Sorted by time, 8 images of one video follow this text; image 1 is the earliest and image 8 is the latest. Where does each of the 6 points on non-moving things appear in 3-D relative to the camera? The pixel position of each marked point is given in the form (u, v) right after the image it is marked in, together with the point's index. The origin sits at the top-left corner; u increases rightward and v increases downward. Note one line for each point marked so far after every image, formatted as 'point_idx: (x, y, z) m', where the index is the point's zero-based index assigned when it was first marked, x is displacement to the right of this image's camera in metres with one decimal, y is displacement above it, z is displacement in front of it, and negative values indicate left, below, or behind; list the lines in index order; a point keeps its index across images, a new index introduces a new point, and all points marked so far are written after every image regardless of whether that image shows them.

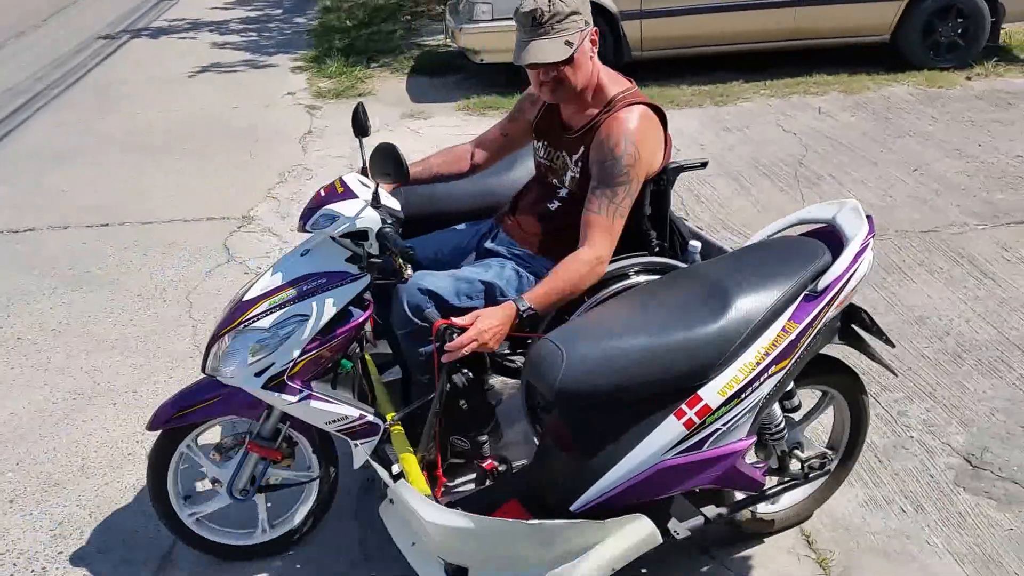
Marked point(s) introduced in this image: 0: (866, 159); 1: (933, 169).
0: (+2.0, +0.7, +5.4) m
1: (+2.3, +0.6, +5.2) m
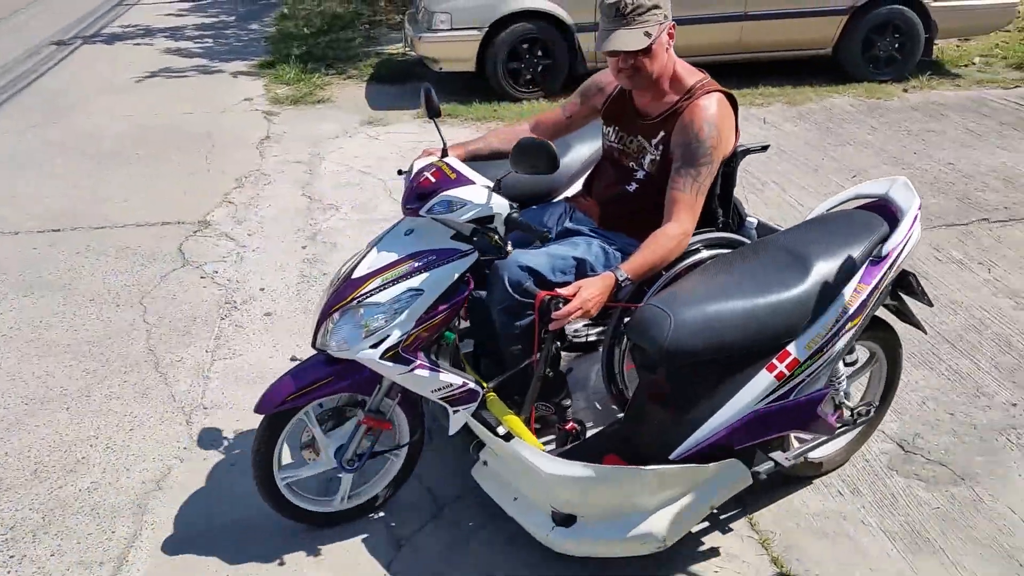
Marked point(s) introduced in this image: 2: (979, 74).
0: (+1.8, +0.7, +5.6) m
1: (+2.1, +0.6, +5.5) m
2: (+3.8, +1.7, +7.8) m
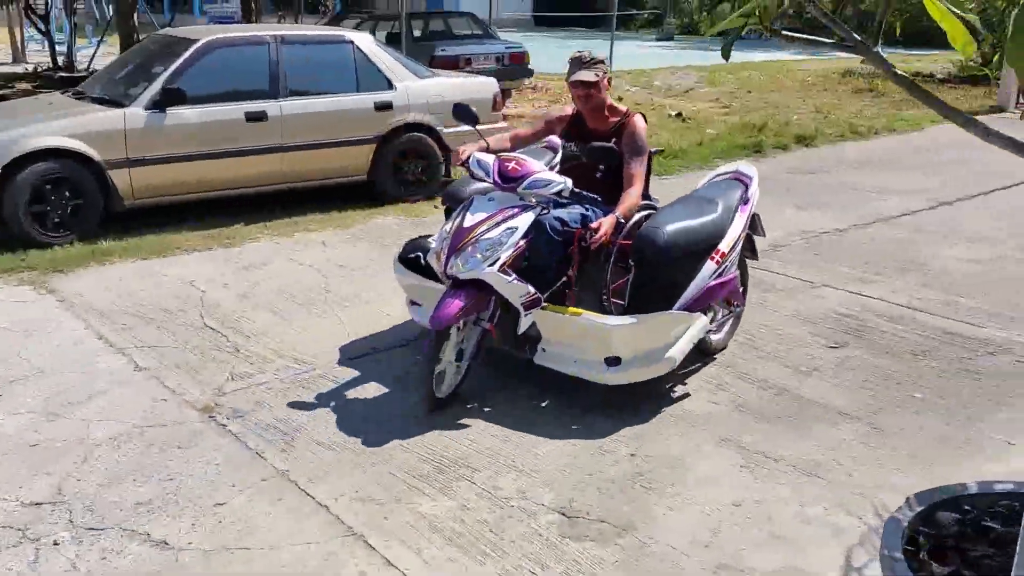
0: (-0.7, 0.0, +5.8) m
1: (-0.4, 0.0, +5.8) m
2: (-0.2, +0.9, +8.7) m
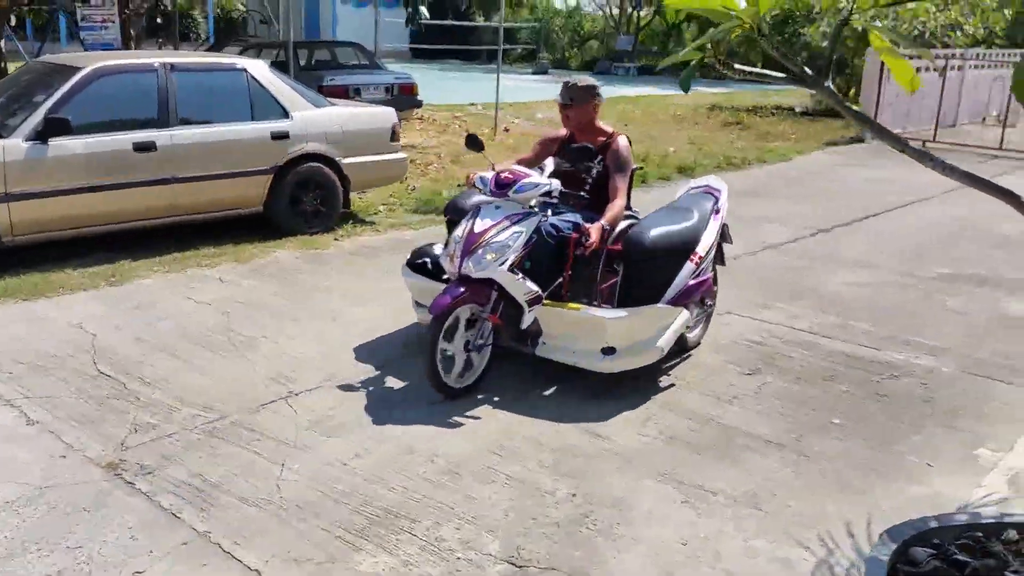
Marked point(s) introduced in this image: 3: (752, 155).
0: (-1.2, -0.2, +5.5) m
1: (-0.9, -0.2, +5.5) m
2: (-1.1, +0.6, +8.5) m
3: (+3.5, +1.9, +14.4) m
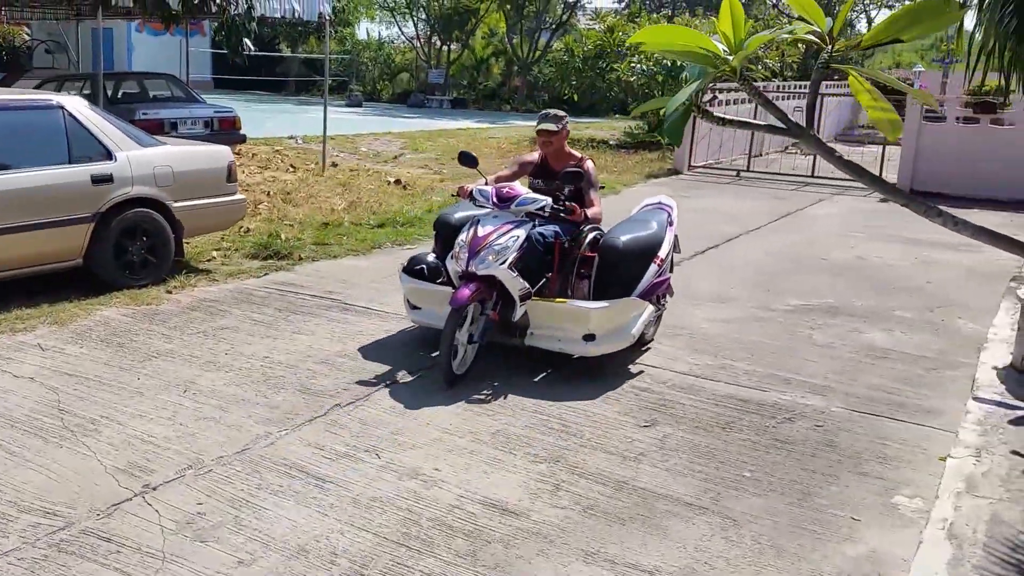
0: (-1.8, -0.5, +4.7) m
1: (-1.5, -0.5, +4.8) m
2: (-2.3, +0.2, +7.7) m
3: (+1.1, +1.5, +14.5) m
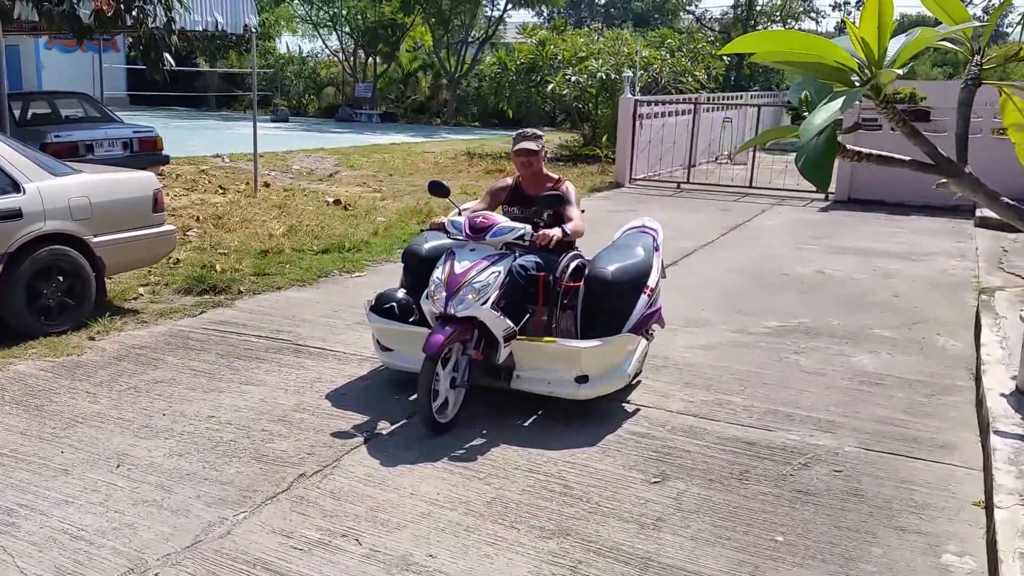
0: (-1.9, -0.7, +4.0) m
1: (-1.6, -0.7, +4.1) m
2: (-2.5, -0.1, +6.9) m
3: (+0.3, +1.2, +13.9) m
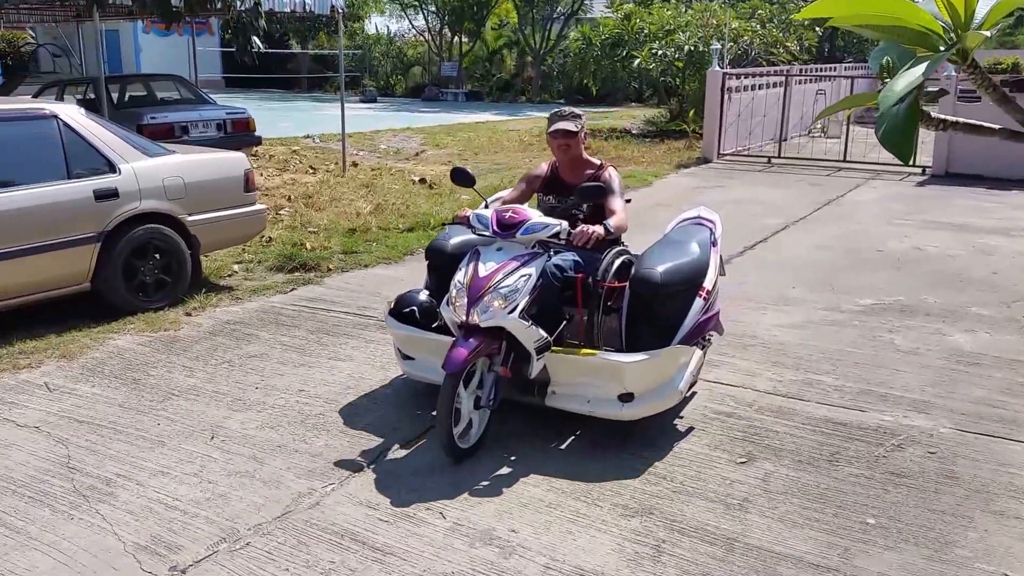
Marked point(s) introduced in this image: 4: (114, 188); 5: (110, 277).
0: (-1.5, -0.6, +4.1) m
1: (-1.2, -0.6, +4.2) m
2: (-1.9, 0.0, +7.1) m
3: (+1.5, +1.5, +13.8) m
4: (-2.3, +0.6, +5.8) m
5: (-2.4, +0.1, +5.8) m
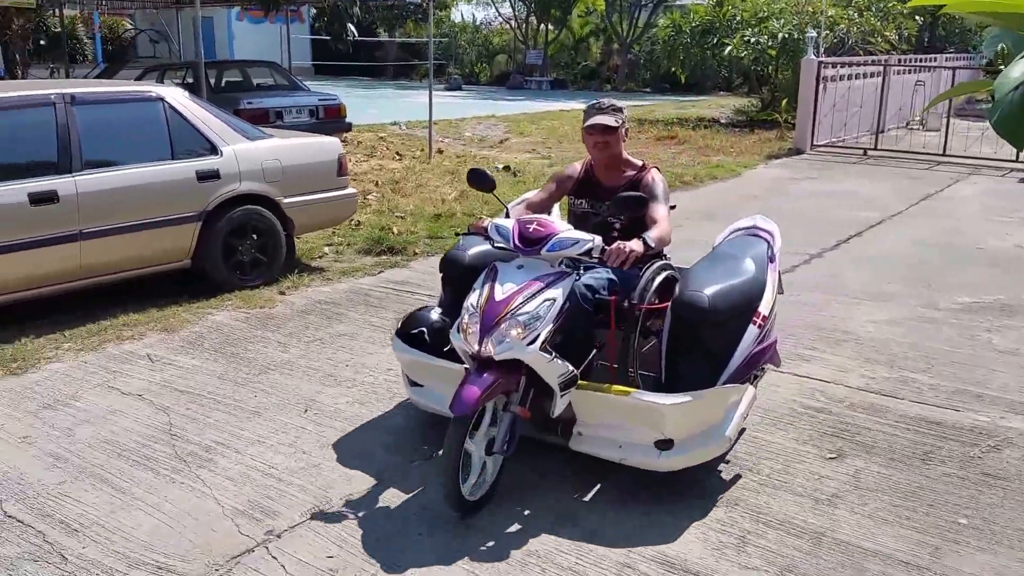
0: (-1.2, -0.5, +4.3) m
1: (-0.8, -0.5, +4.4) m
2: (-1.3, +0.2, +7.3) m
3: (+2.7, +1.6, +13.7) m
4: (-1.8, +0.7, +6.0) m
5: (-1.8, +0.2, +6.0) m
